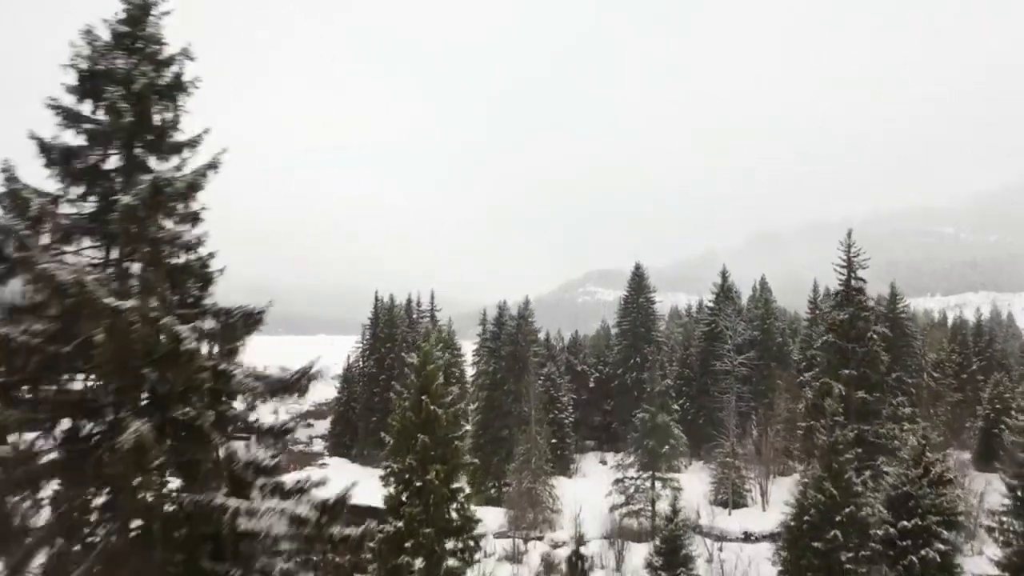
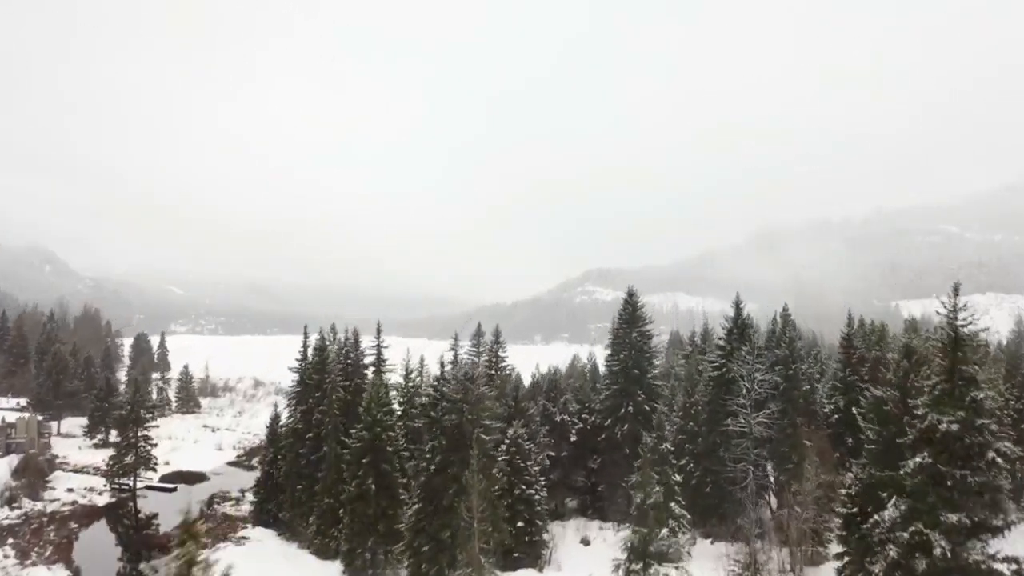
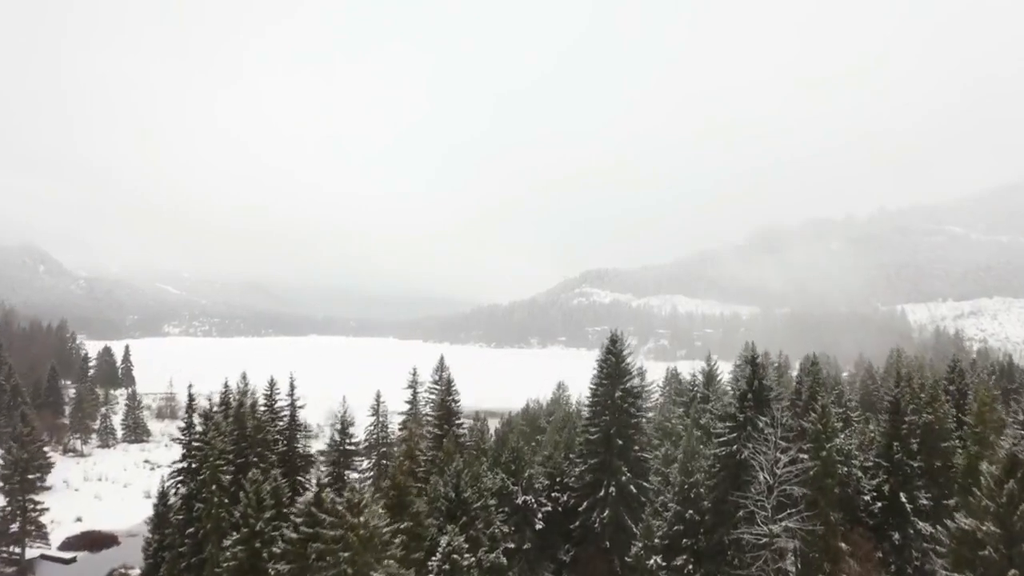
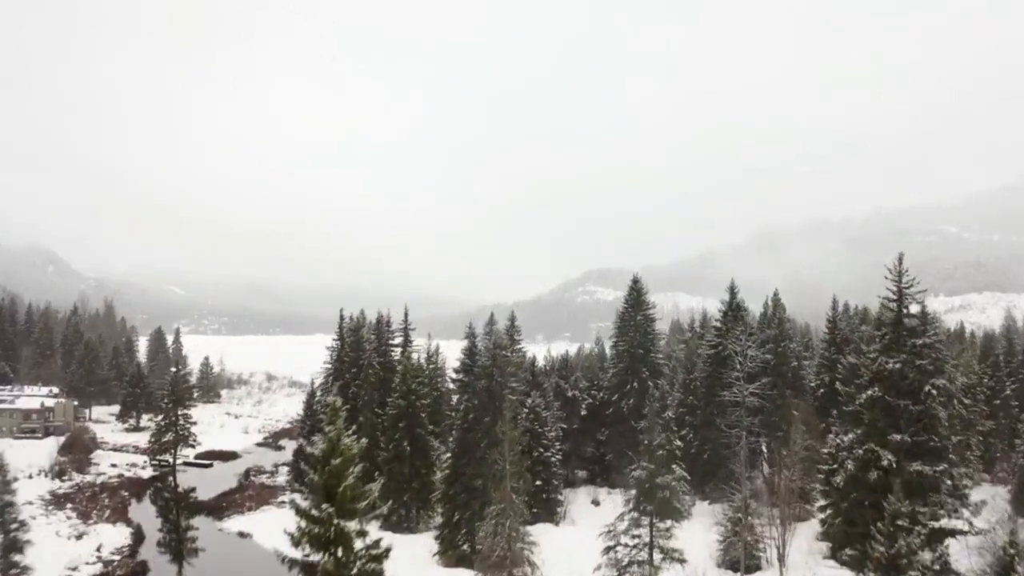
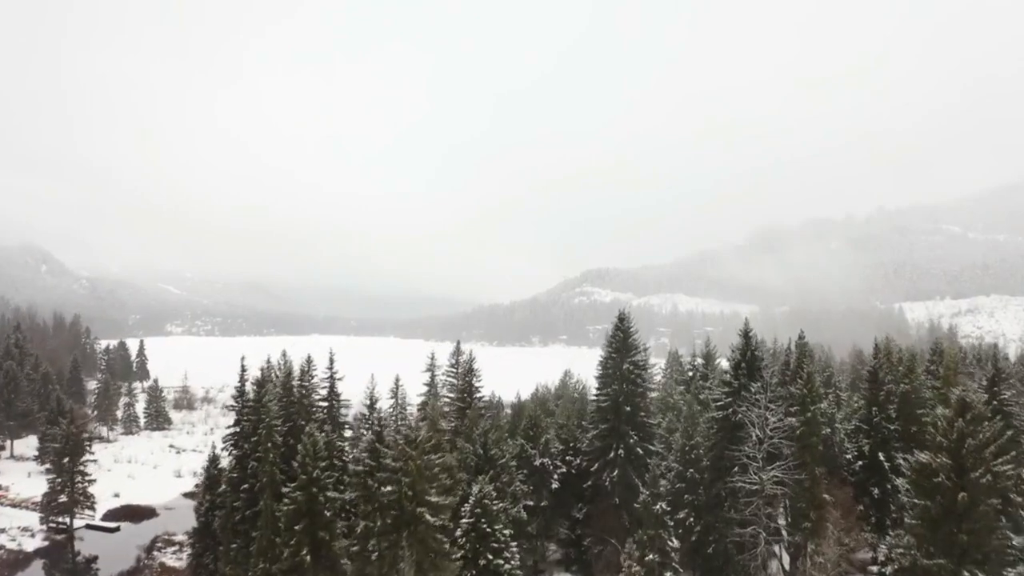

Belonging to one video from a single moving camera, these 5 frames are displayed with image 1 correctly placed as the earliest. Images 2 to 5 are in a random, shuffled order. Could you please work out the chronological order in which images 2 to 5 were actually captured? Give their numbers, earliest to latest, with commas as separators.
4, 2, 5, 3
